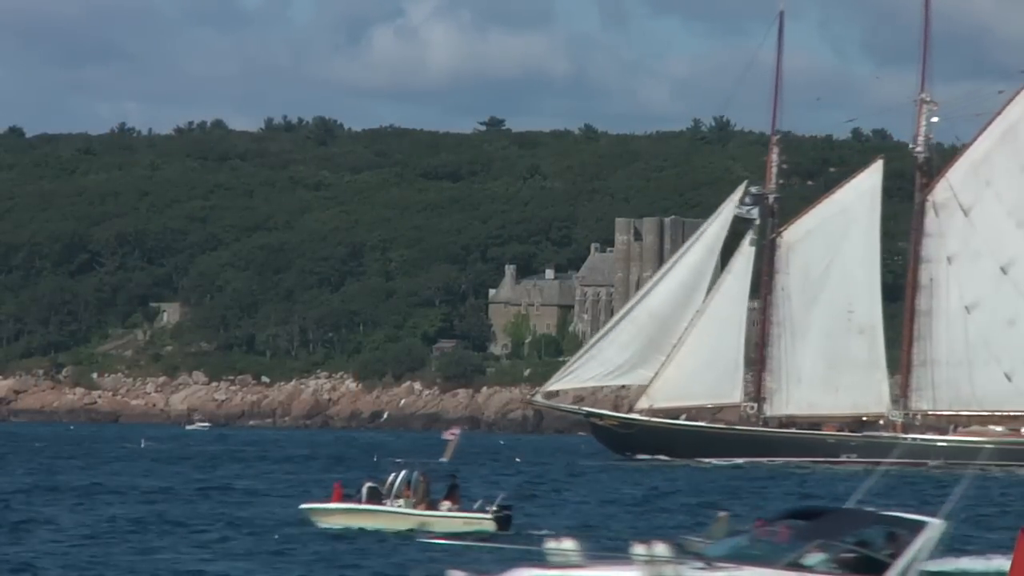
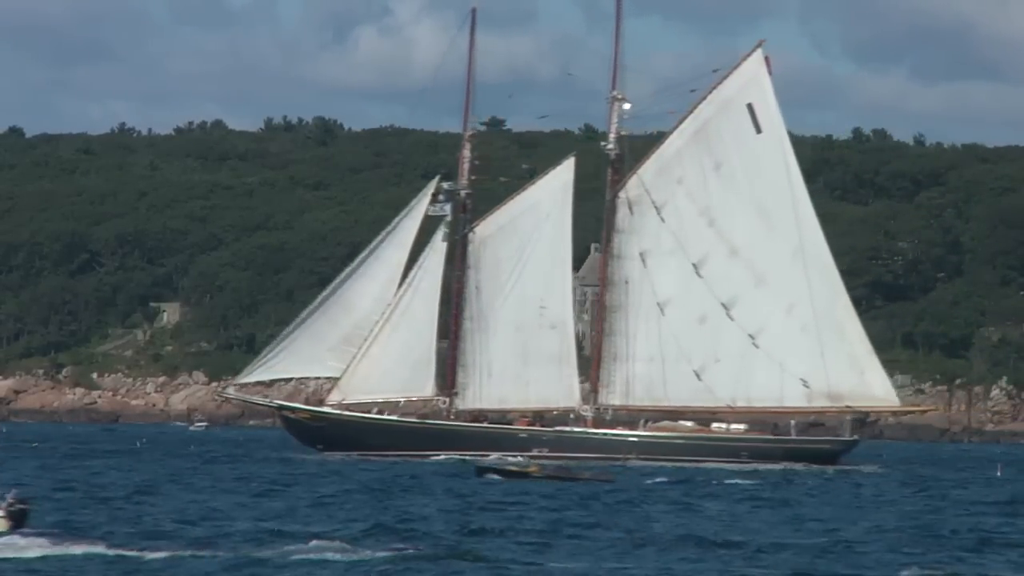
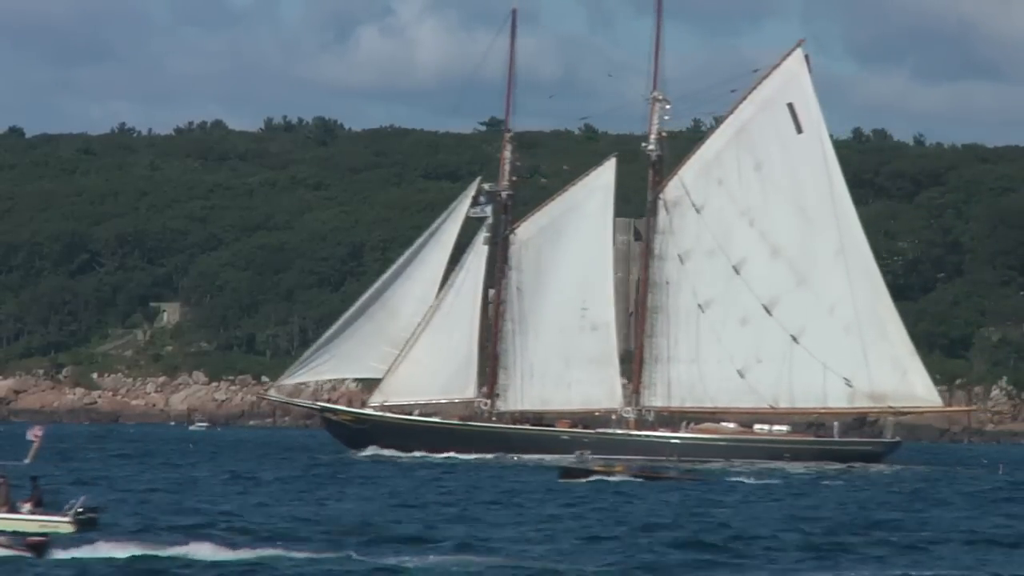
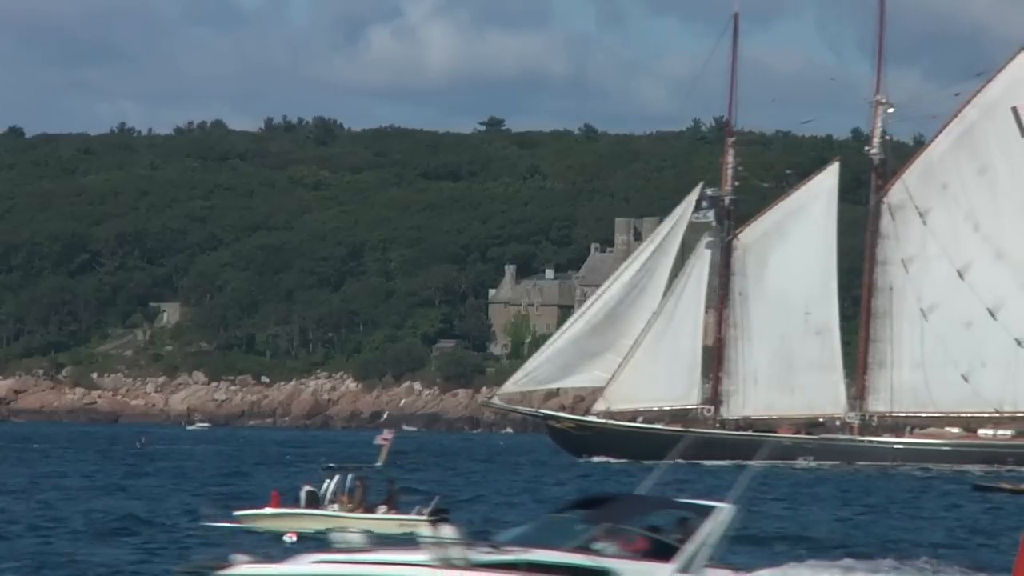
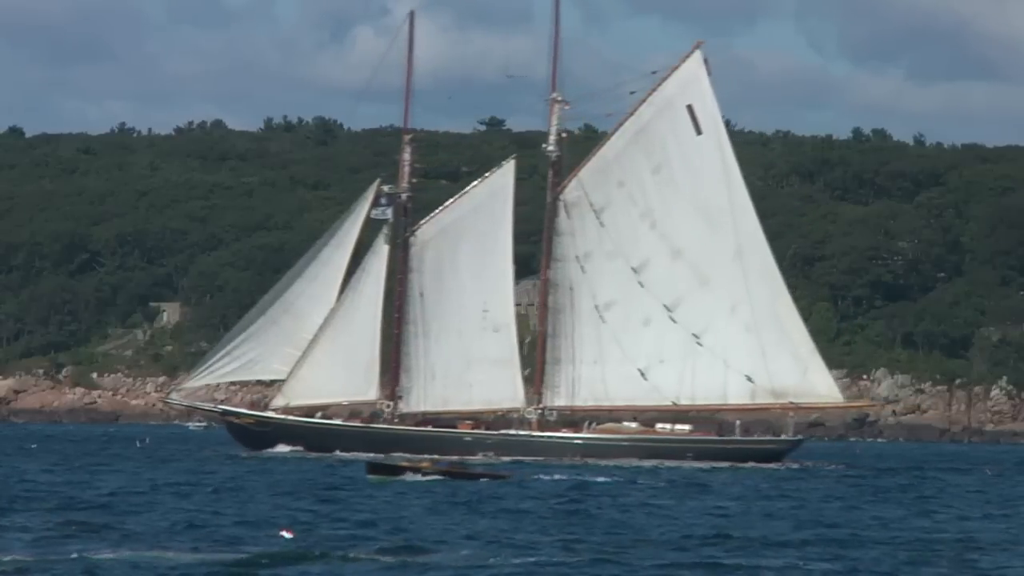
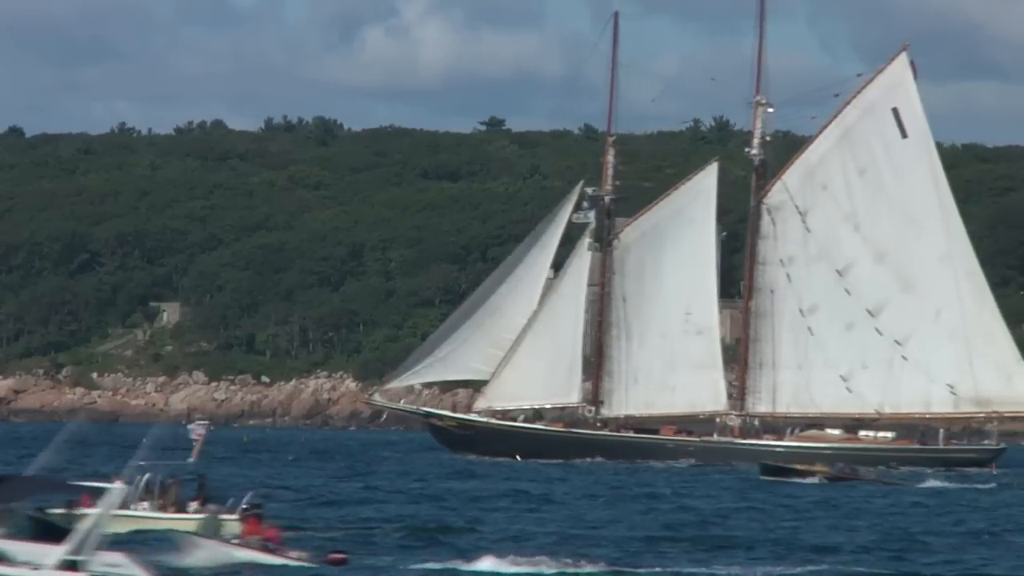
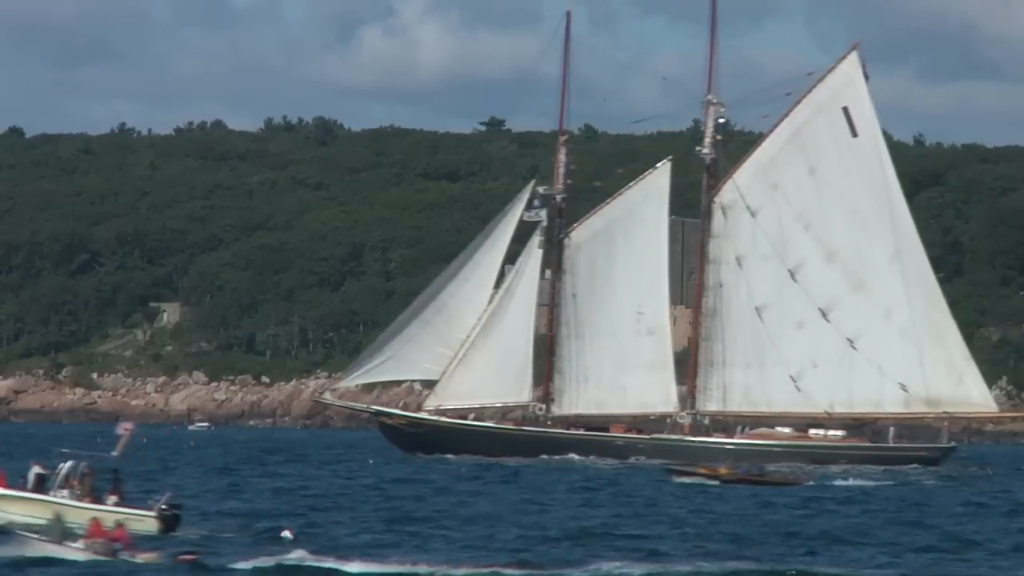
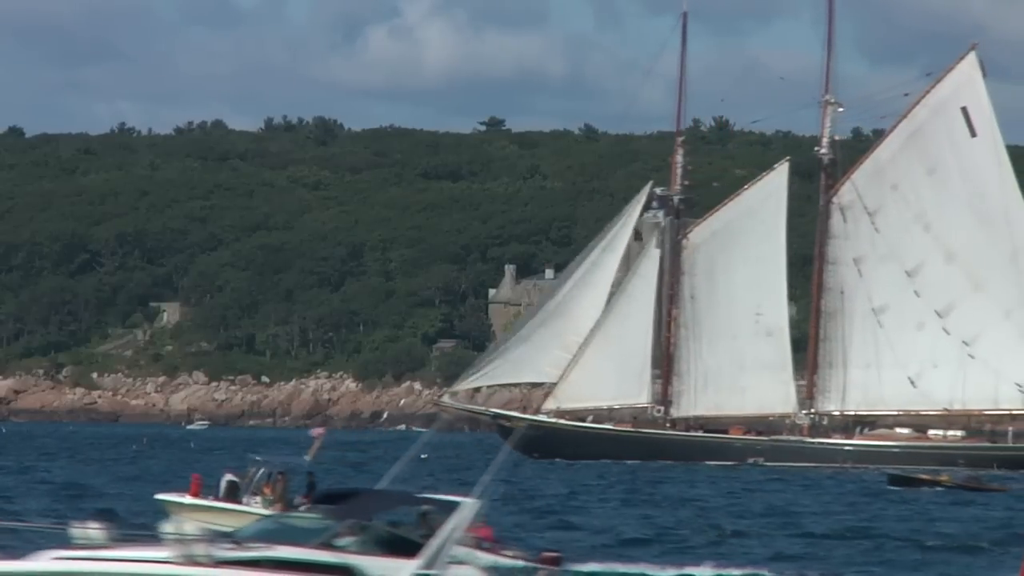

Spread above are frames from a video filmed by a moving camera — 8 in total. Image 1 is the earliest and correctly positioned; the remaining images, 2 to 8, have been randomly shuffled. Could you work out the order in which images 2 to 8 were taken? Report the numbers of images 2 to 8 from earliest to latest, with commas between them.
4, 8, 6, 7, 3, 2, 5
